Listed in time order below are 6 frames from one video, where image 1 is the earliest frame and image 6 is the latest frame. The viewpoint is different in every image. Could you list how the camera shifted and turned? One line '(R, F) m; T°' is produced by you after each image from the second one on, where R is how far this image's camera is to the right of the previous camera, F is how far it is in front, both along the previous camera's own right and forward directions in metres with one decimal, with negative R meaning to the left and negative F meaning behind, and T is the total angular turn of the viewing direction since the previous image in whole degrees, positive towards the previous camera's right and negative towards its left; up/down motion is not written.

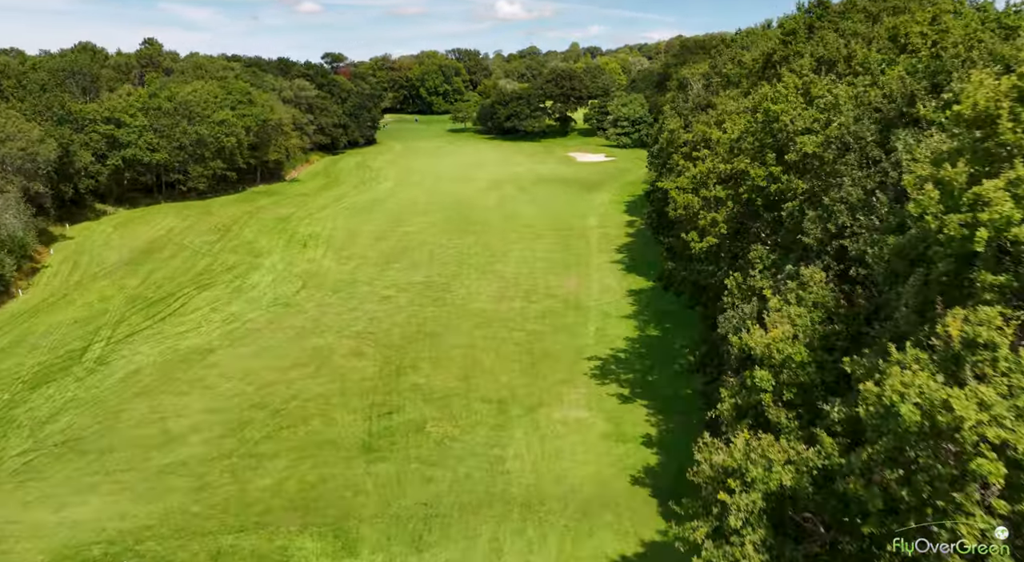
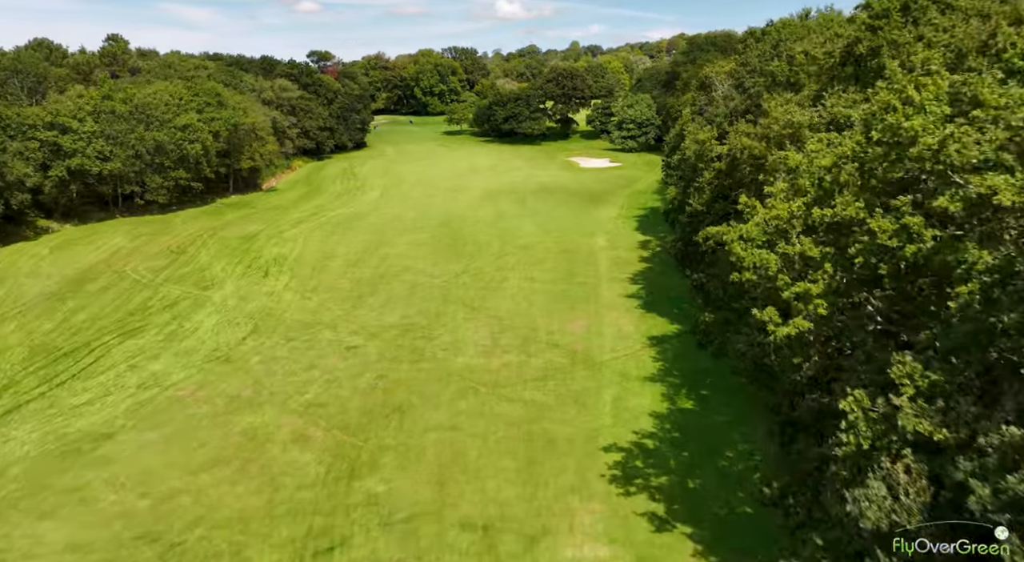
(+0.2, +5.2) m; 0°
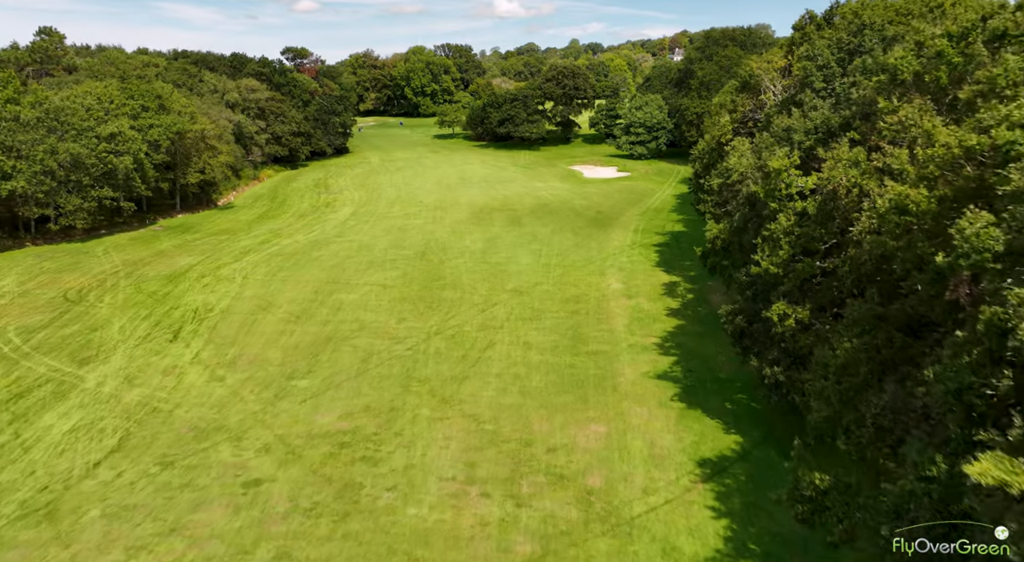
(+0.4, +7.7) m; 0°
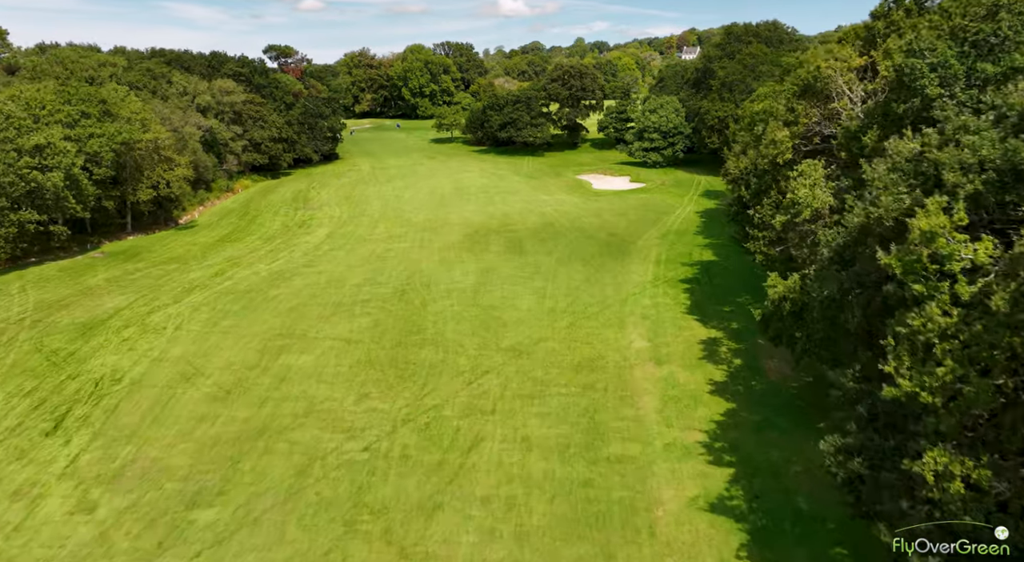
(+0.3, +6.1) m; 0°
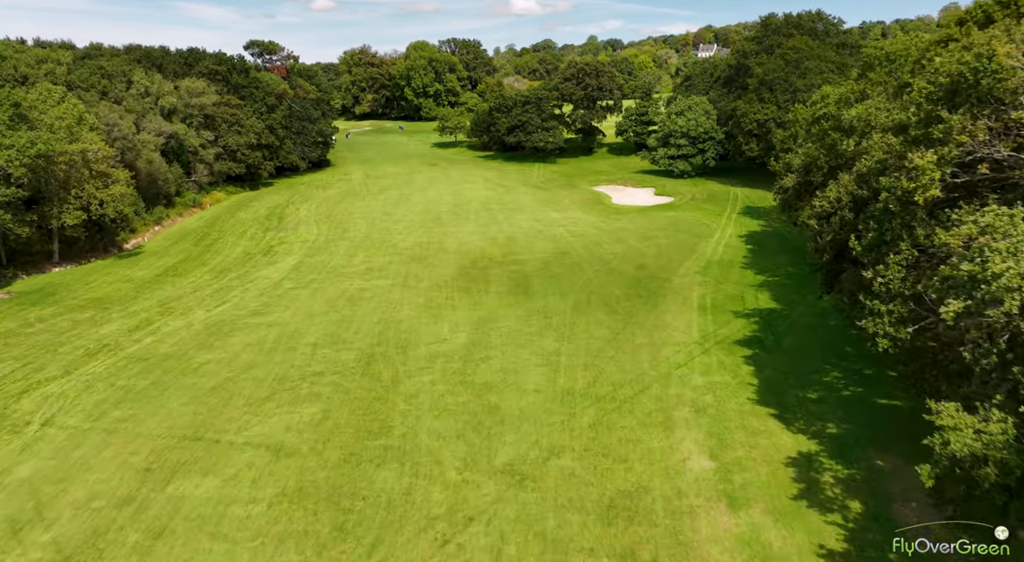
(+0.3, +7.3) m; -1°
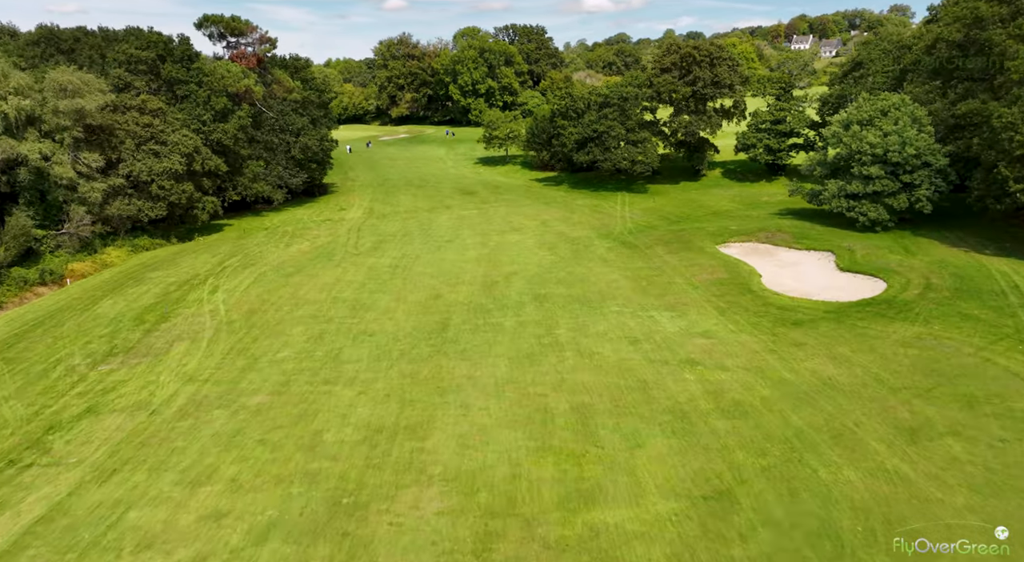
(-0.4, +21.7) m; -6°
